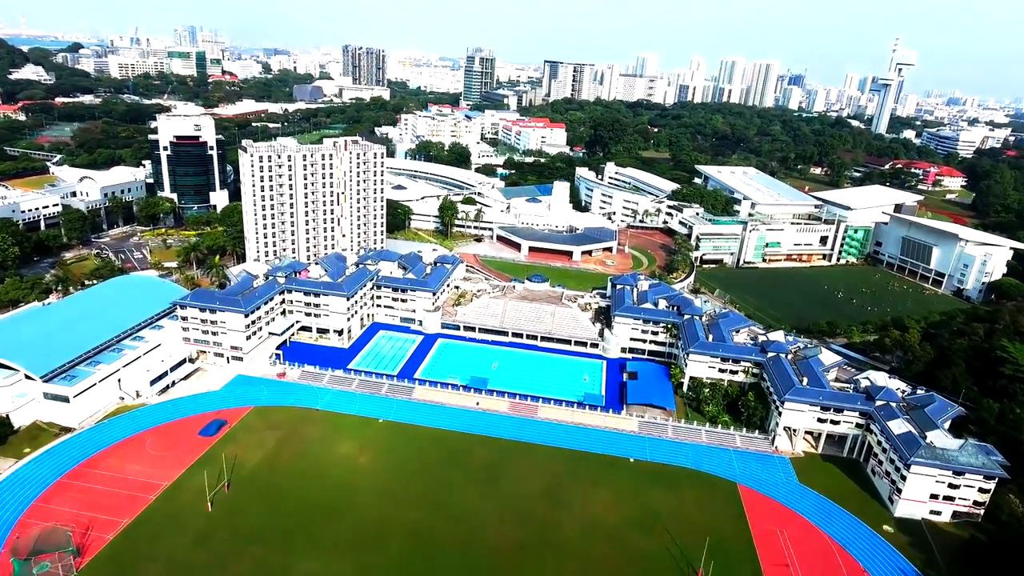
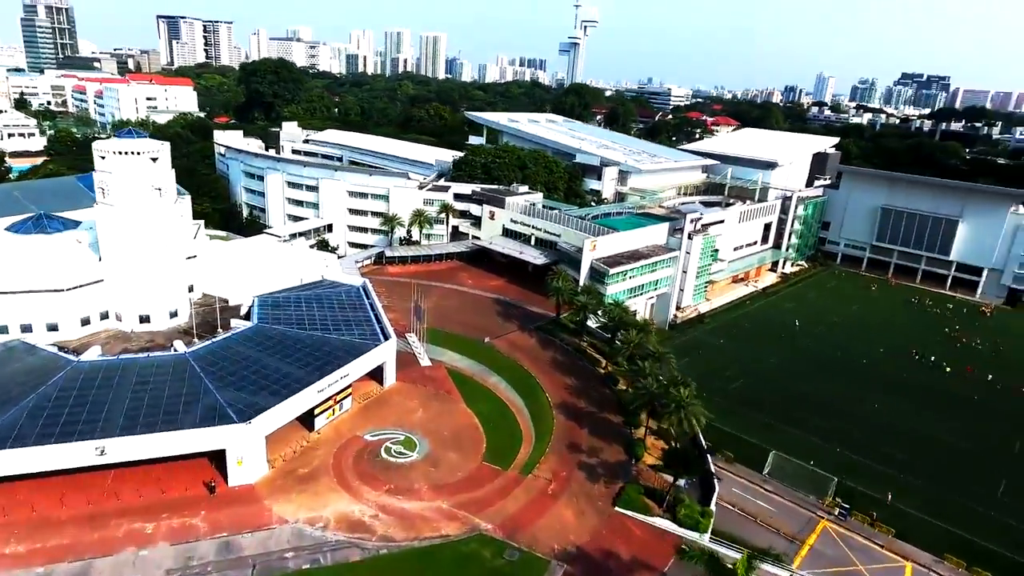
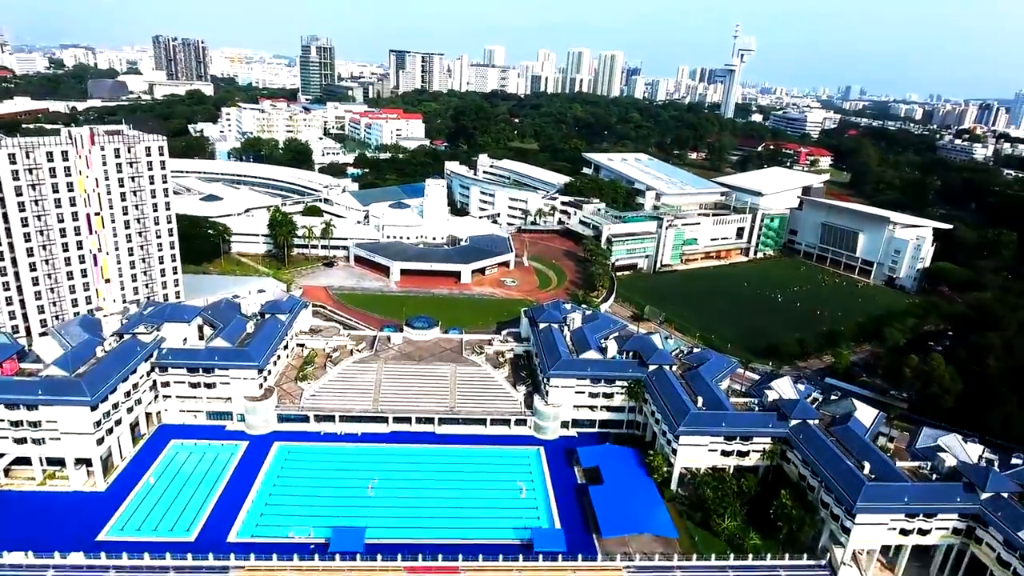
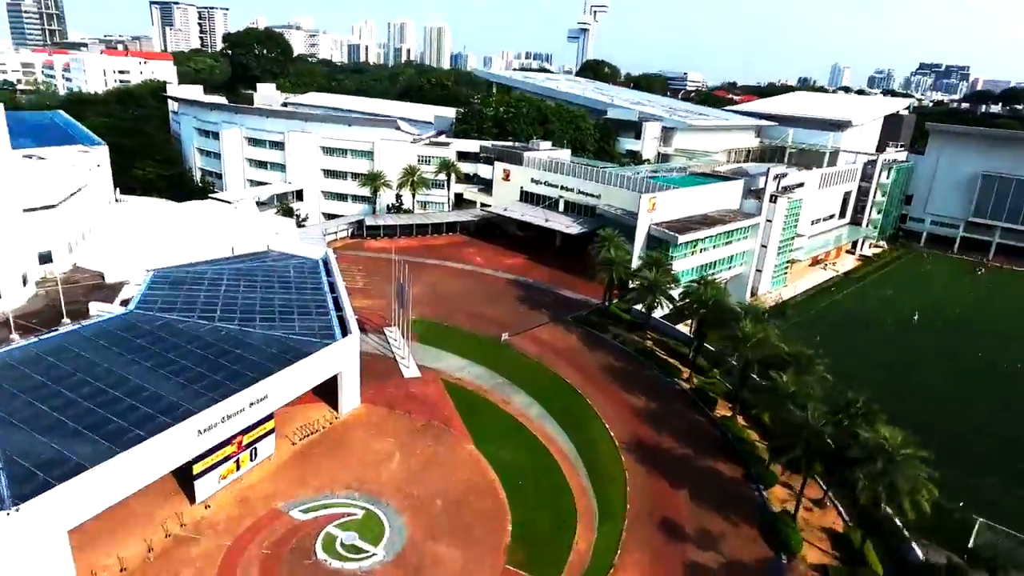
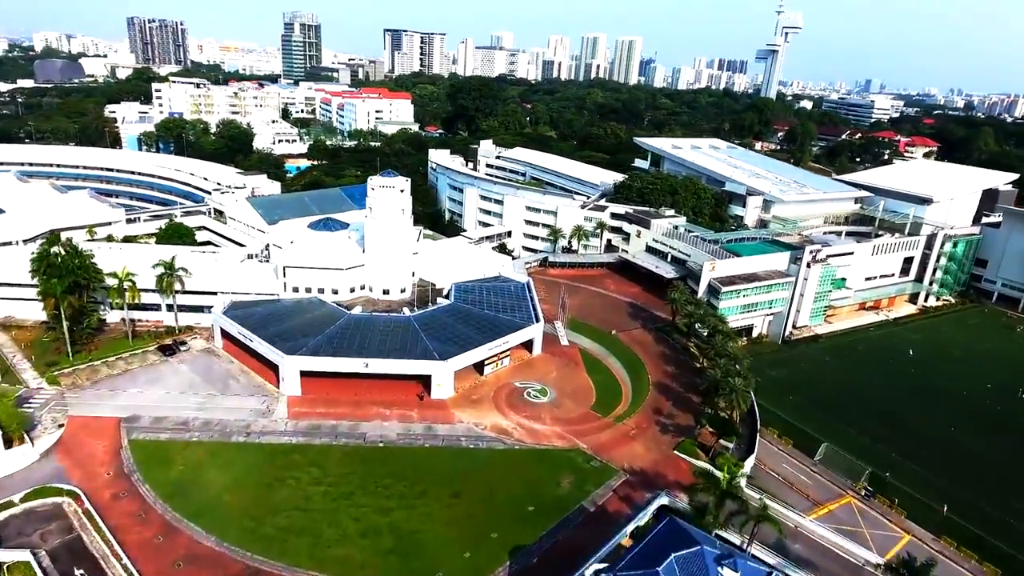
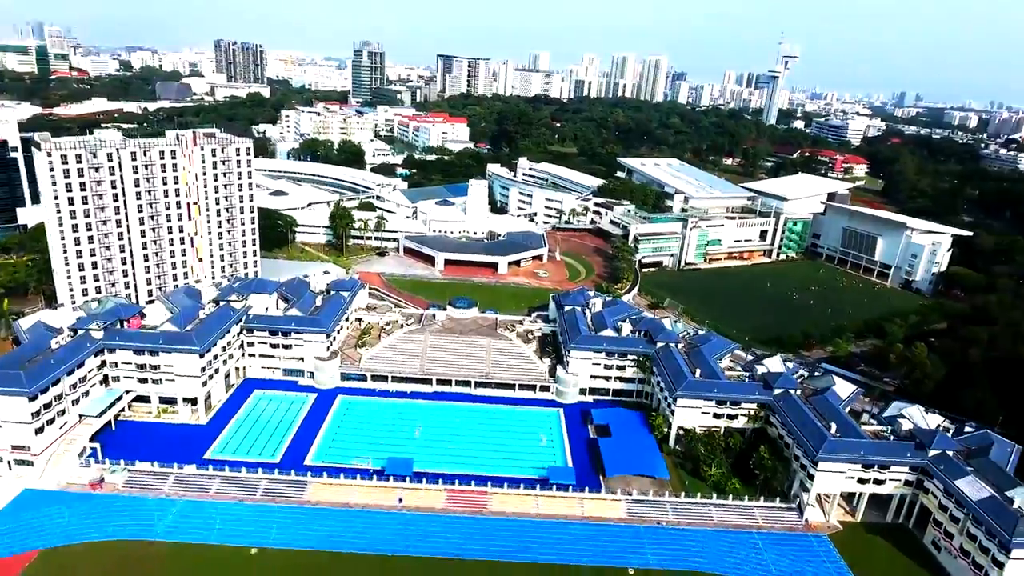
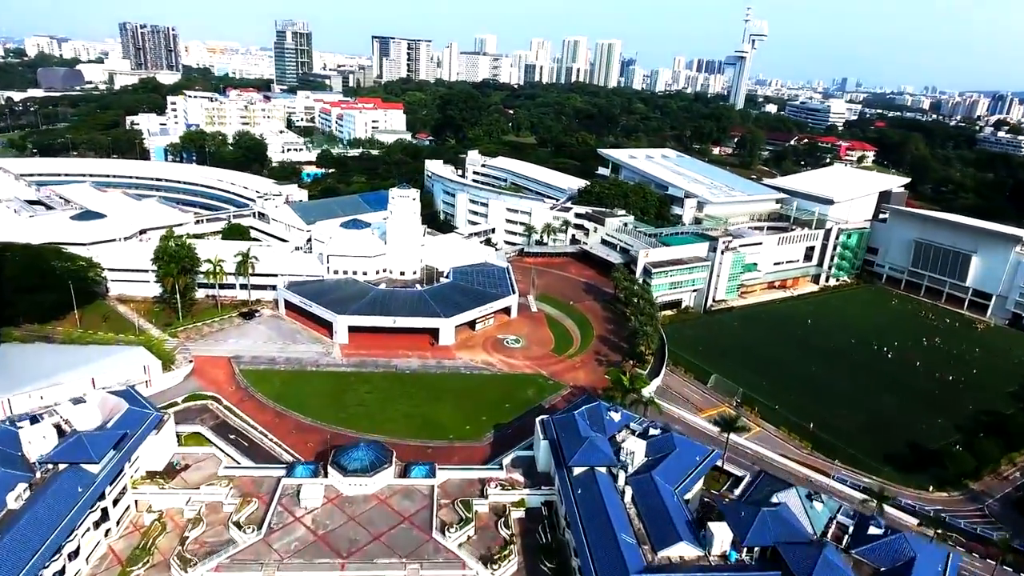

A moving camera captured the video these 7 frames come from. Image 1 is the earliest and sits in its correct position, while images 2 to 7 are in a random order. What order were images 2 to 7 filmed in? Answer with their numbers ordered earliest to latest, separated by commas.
6, 3, 7, 5, 2, 4
